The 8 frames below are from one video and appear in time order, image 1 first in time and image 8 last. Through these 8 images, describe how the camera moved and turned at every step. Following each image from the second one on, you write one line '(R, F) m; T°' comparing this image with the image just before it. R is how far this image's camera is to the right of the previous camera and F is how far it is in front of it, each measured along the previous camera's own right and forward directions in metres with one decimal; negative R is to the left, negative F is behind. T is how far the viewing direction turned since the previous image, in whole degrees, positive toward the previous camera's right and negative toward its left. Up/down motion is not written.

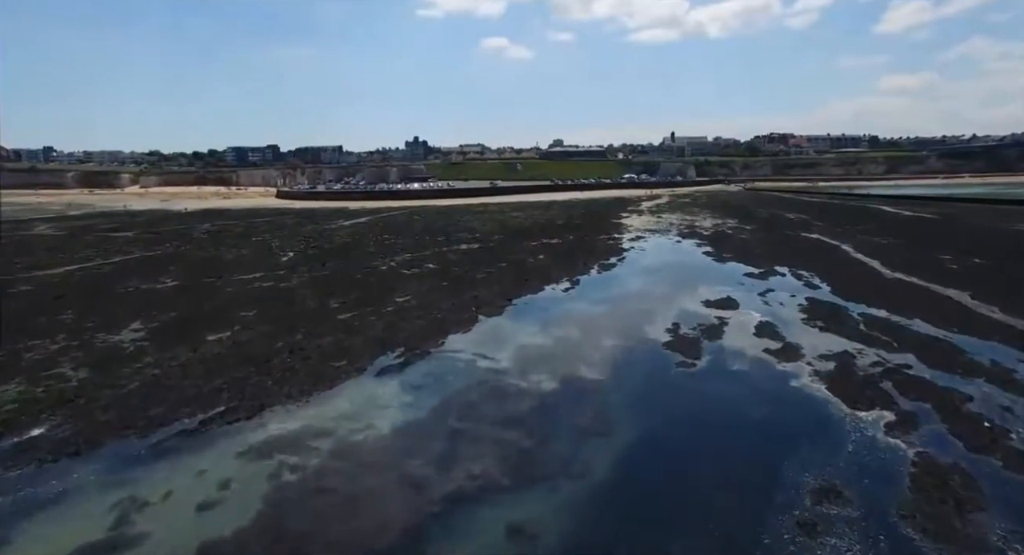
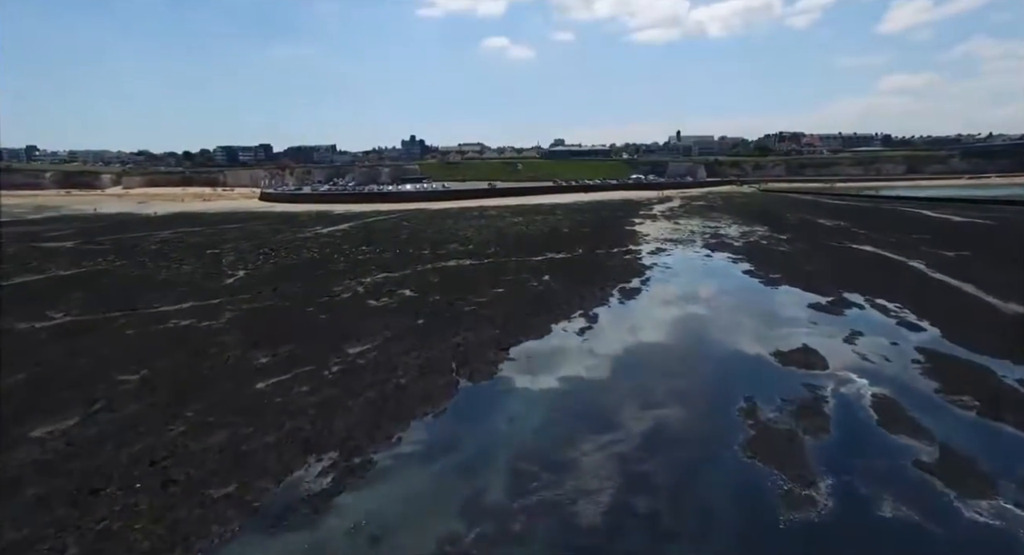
(+0.1, +3.7) m; 0°
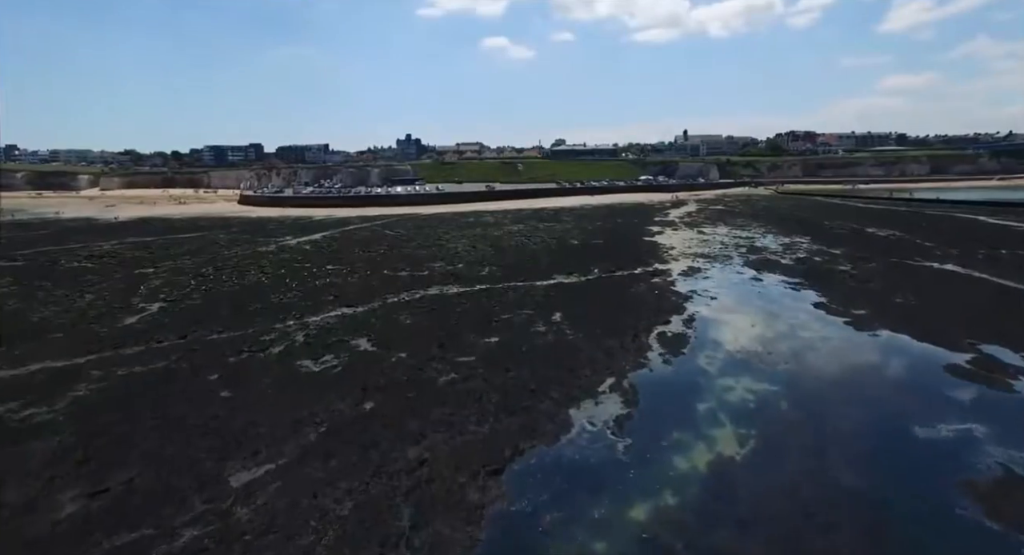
(0.0, +4.1) m; 0°
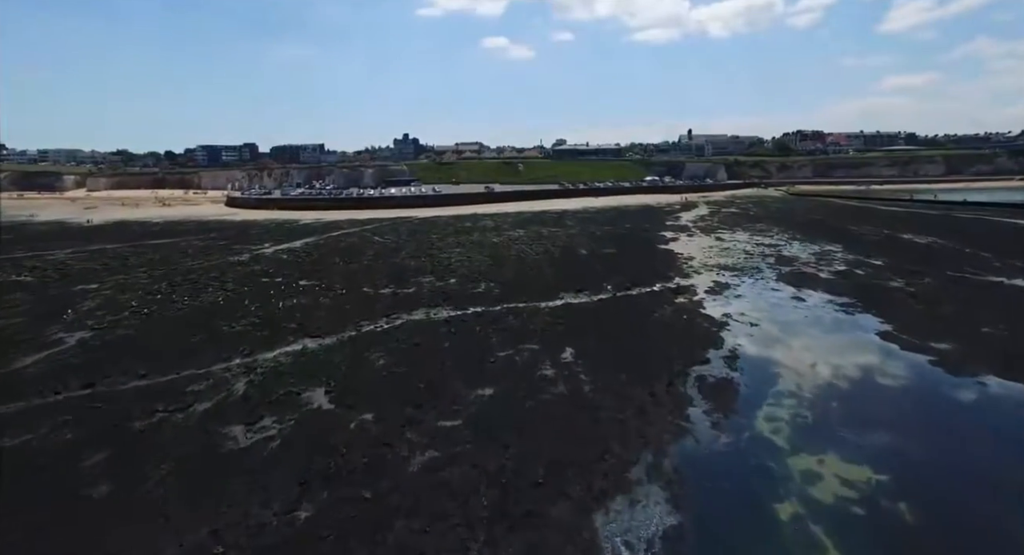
(0.0, +2.3) m; 0°
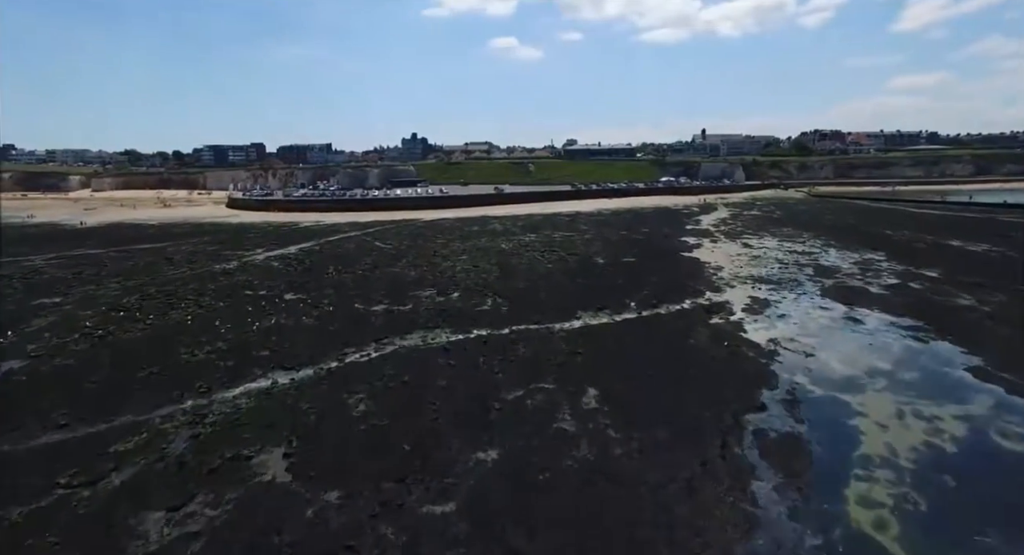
(0.0, +1.8) m; -1°
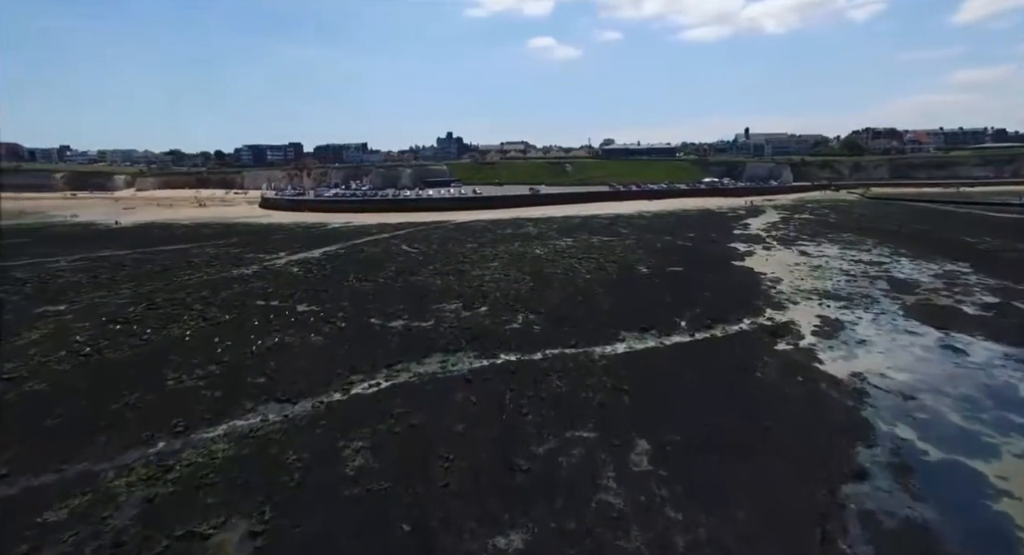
(0.0, +1.5) m; -4°
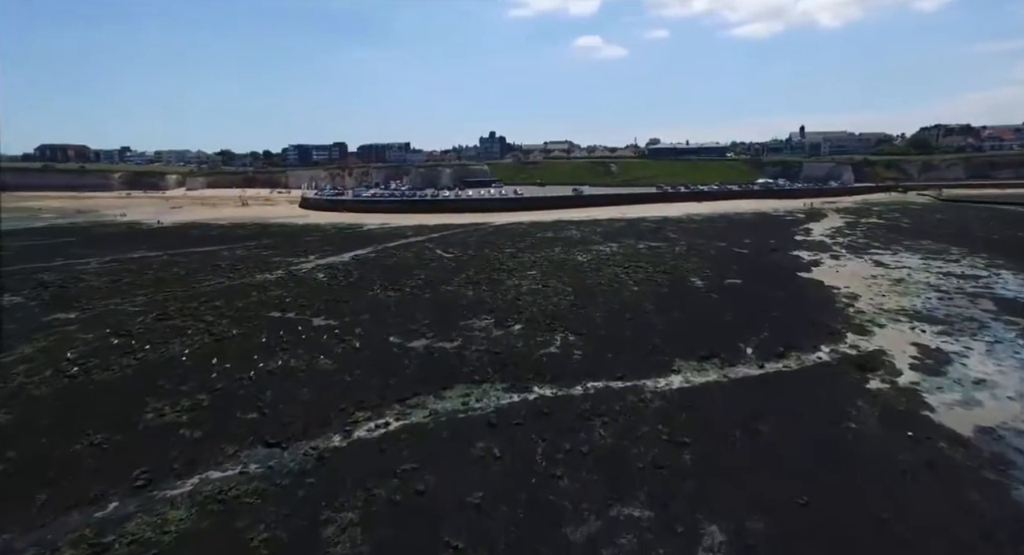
(+0.1, +1.5) m; -5°
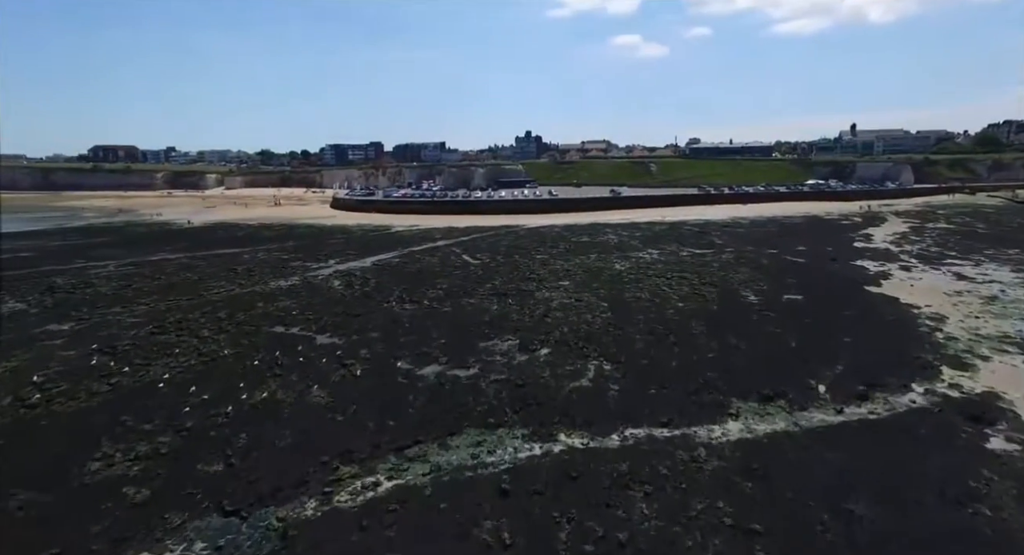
(+0.2, +1.5) m; -4°
